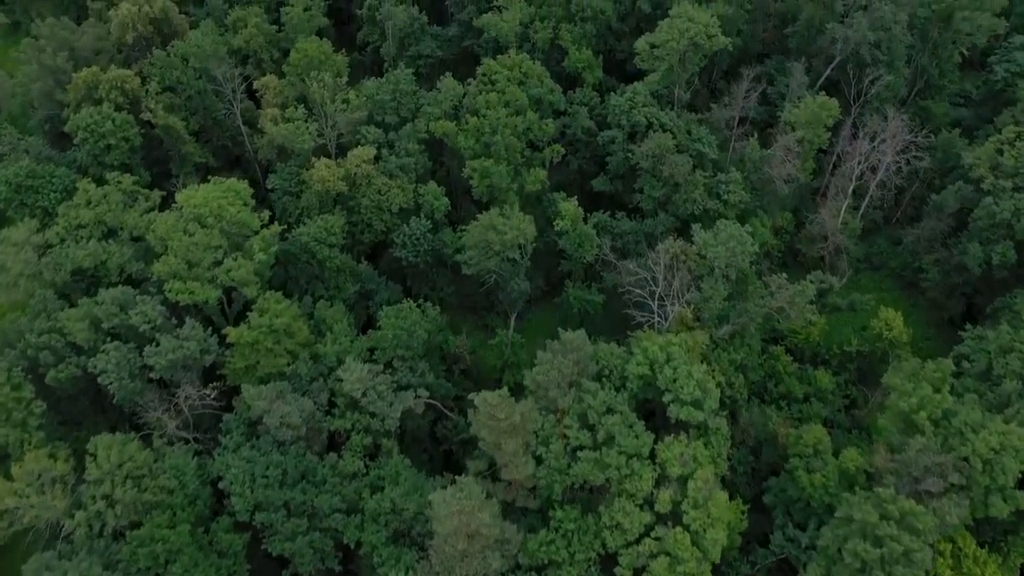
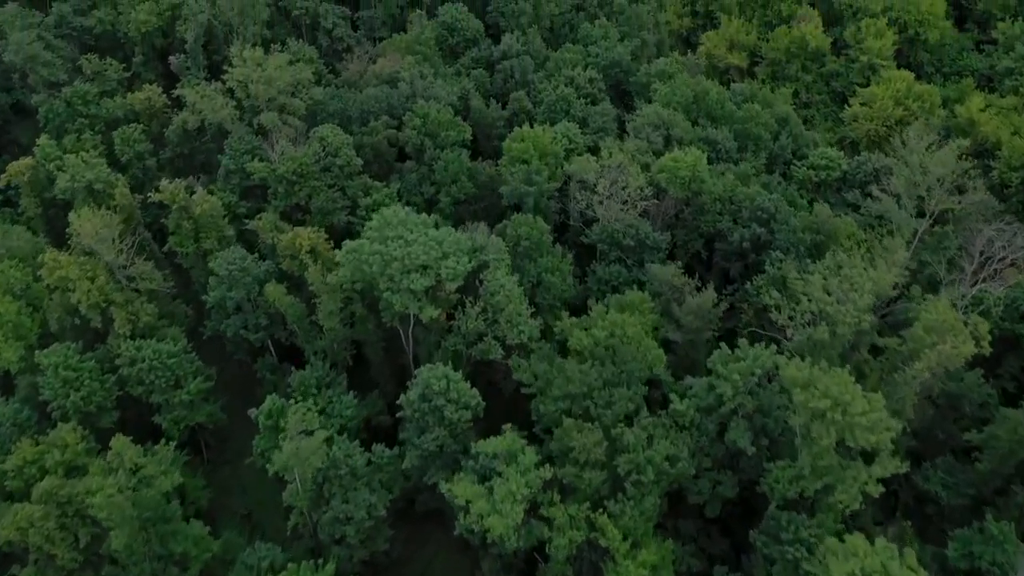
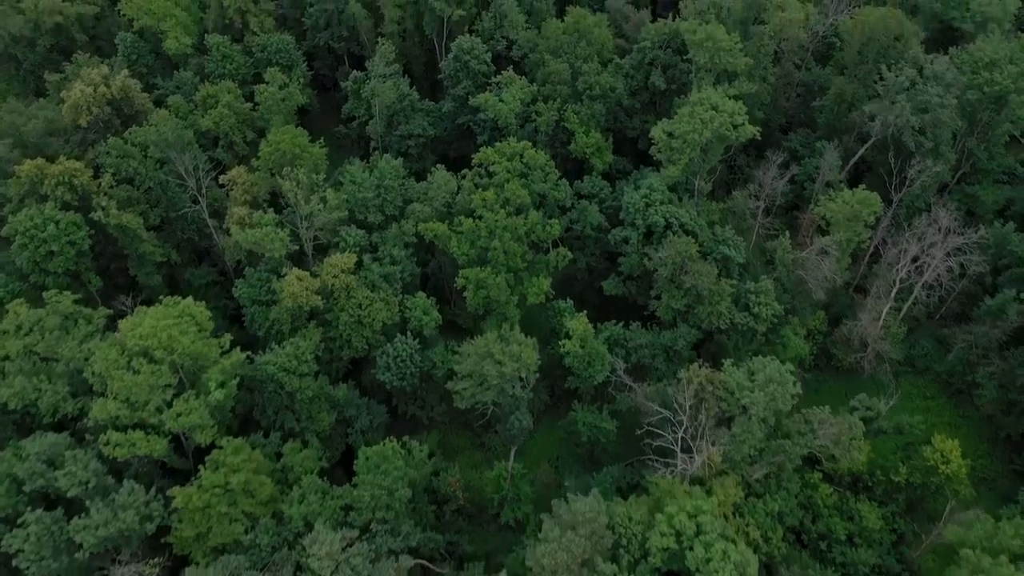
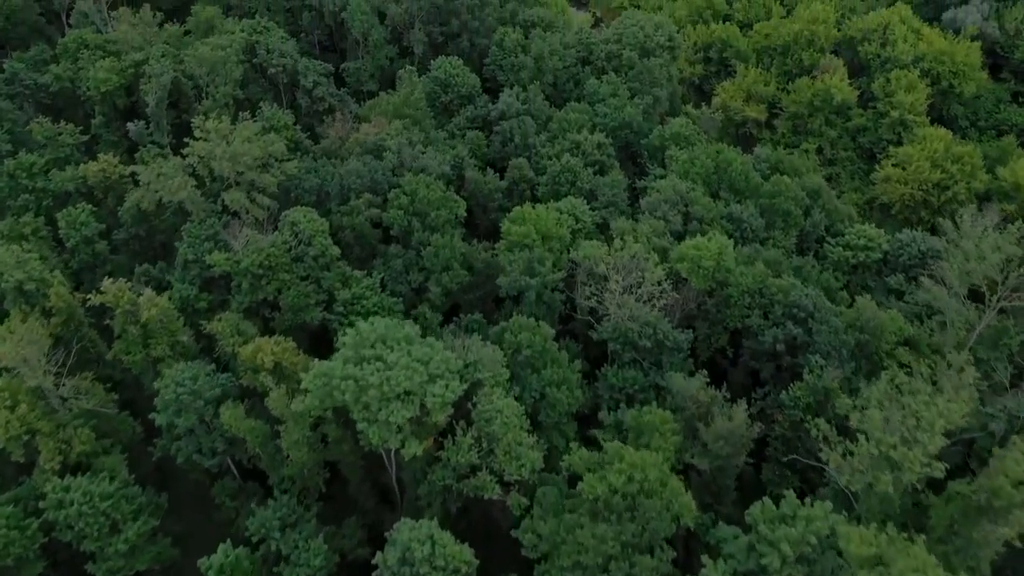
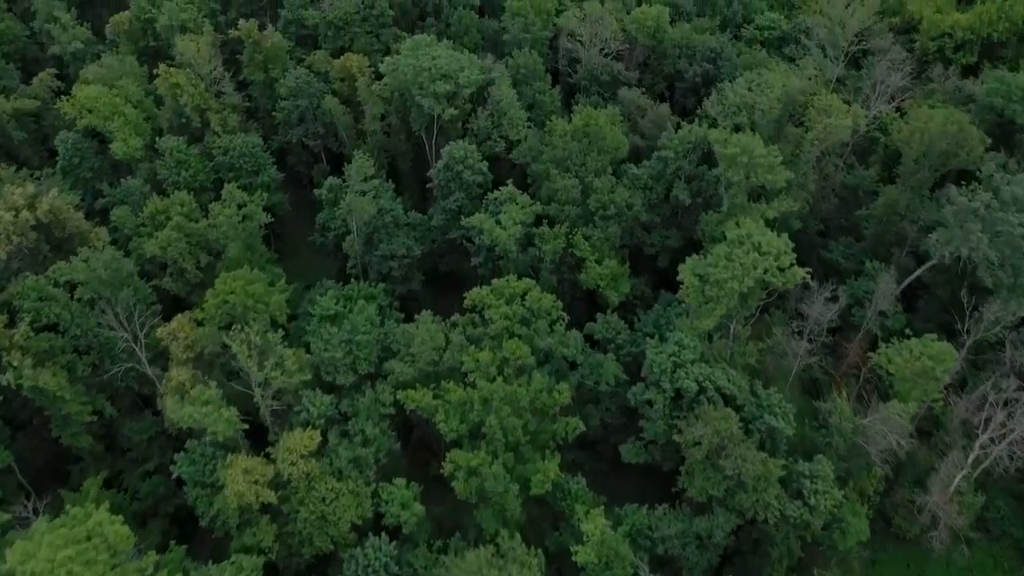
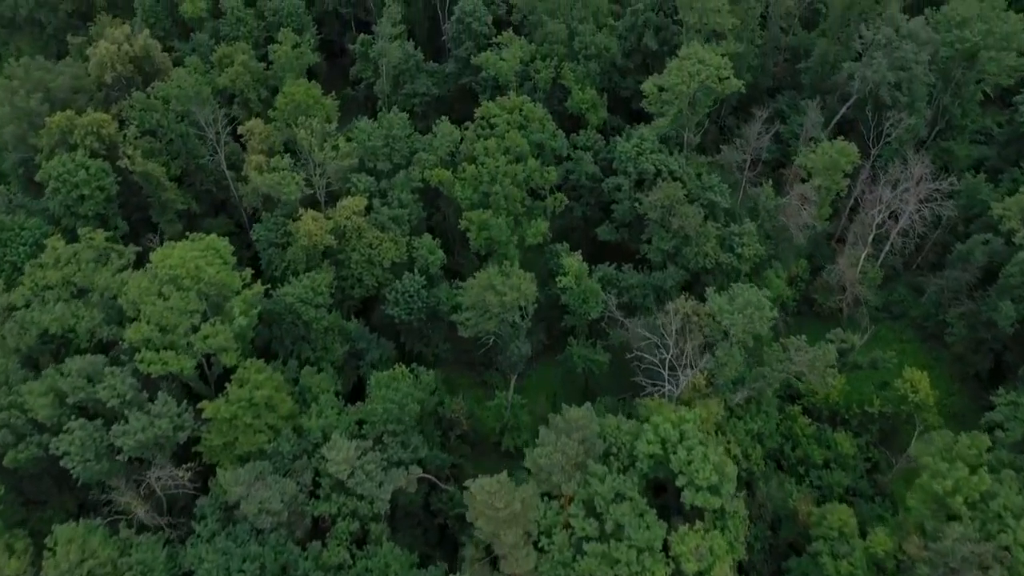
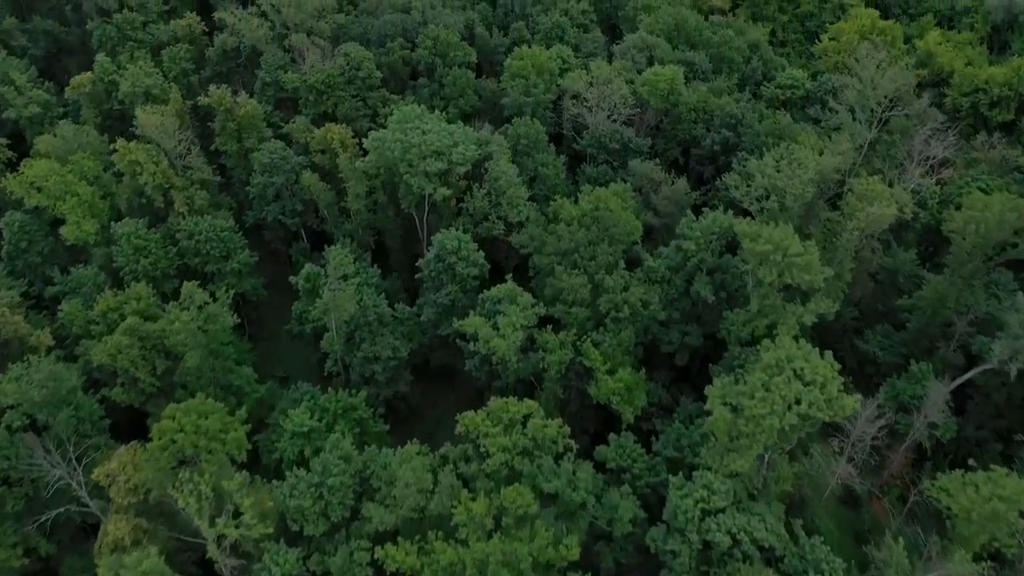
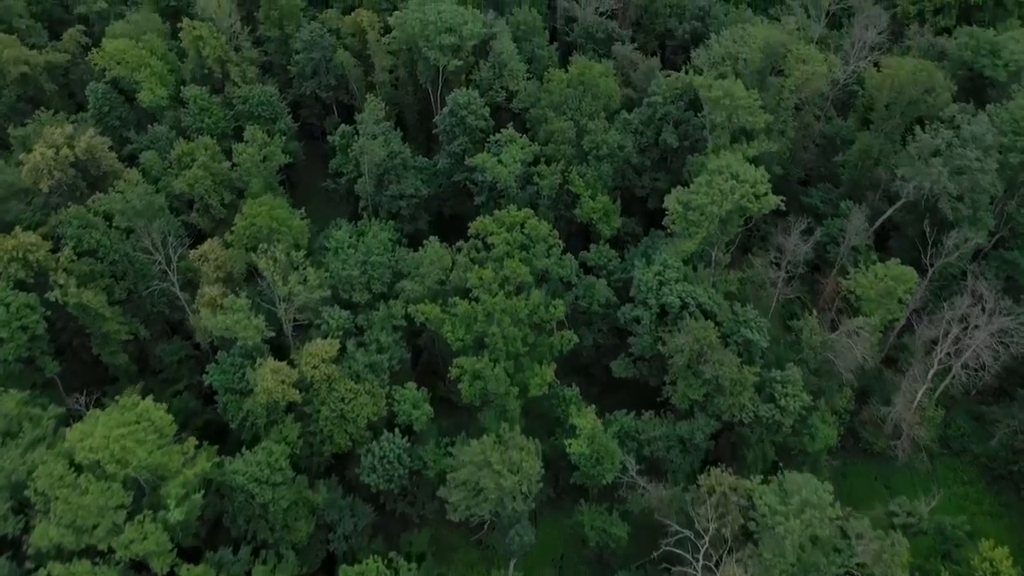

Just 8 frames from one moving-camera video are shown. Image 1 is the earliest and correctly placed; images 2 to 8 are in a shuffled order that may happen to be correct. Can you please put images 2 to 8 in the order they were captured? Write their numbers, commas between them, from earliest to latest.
6, 3, 8, 5, 7, 2, 4
